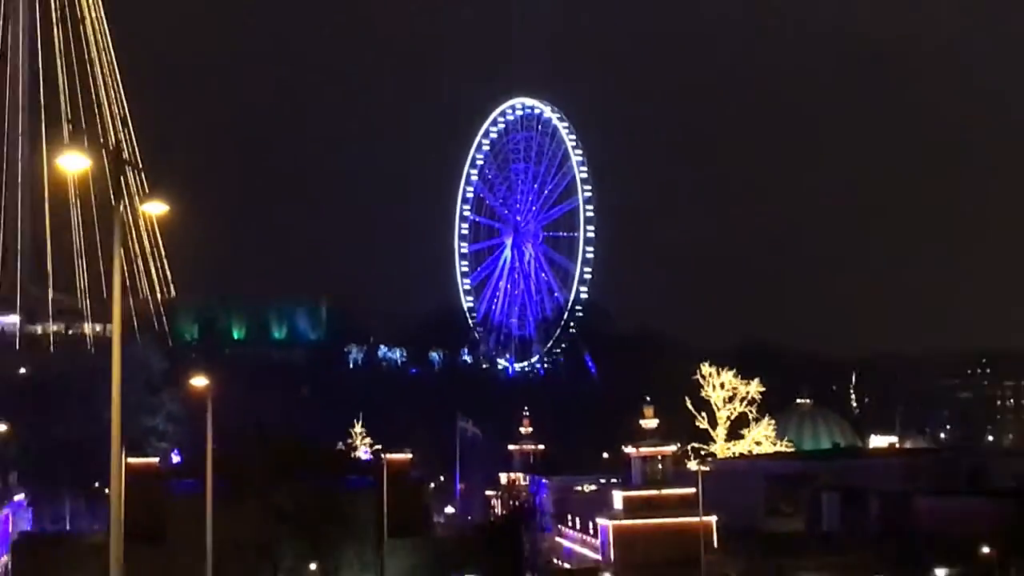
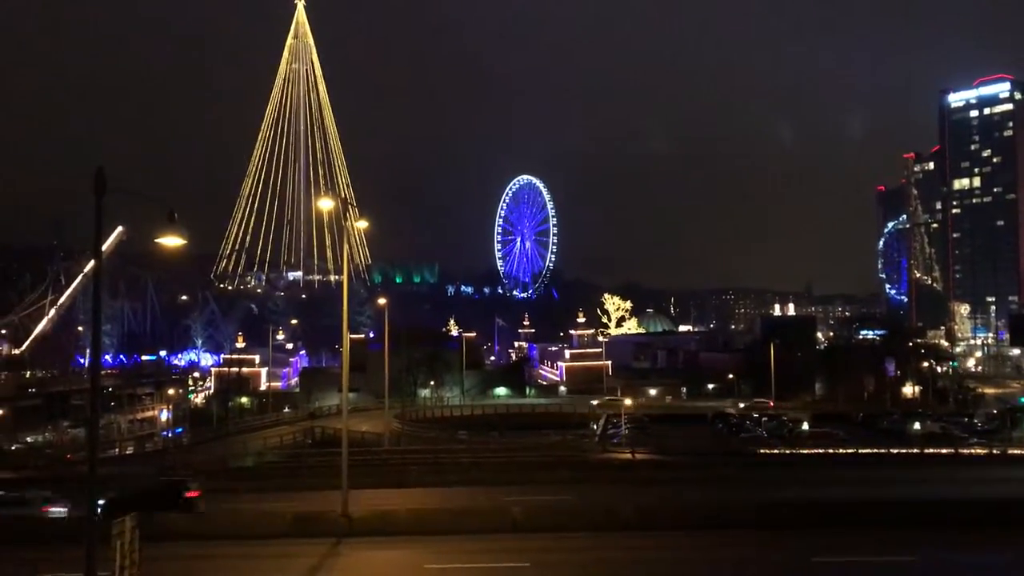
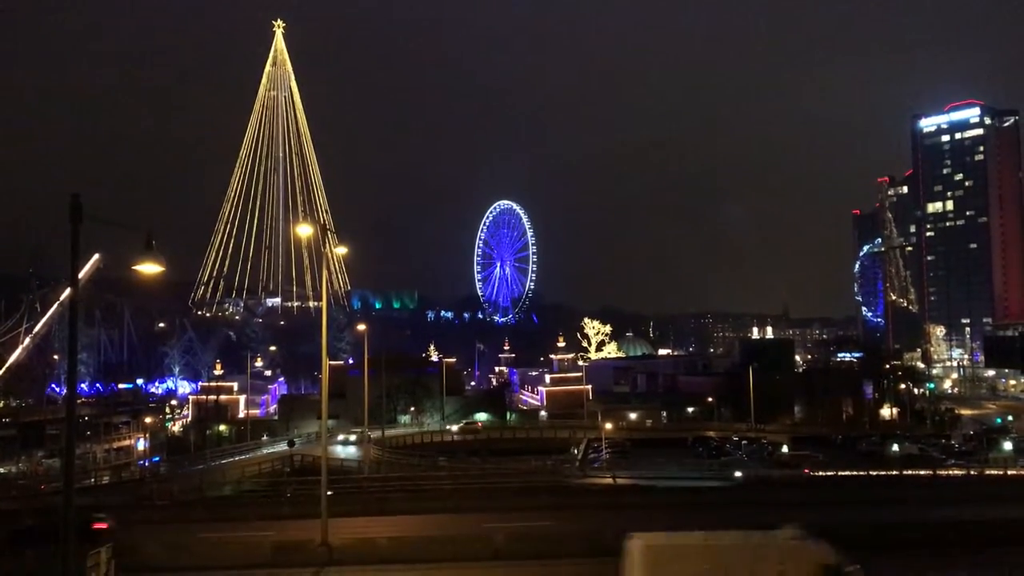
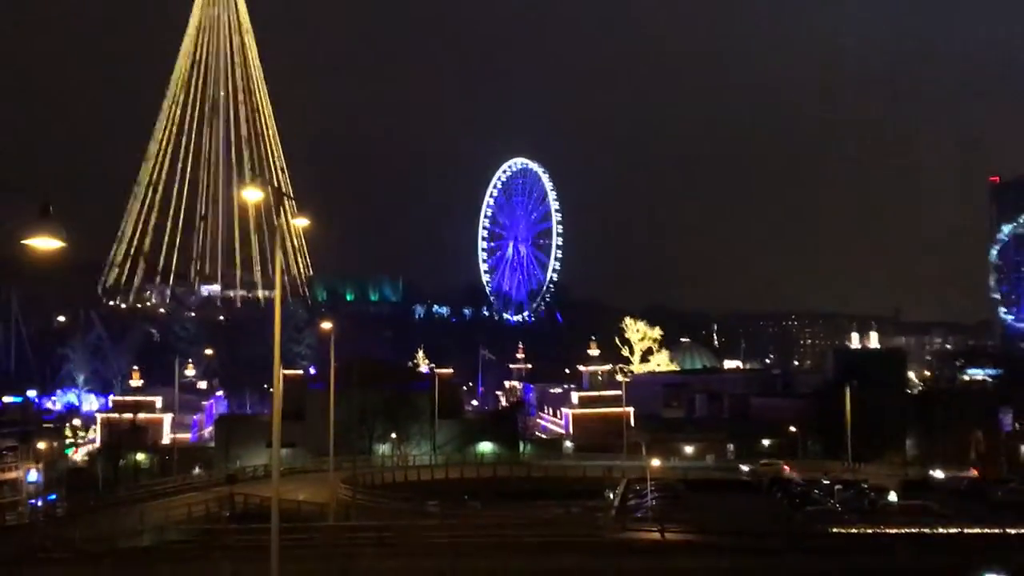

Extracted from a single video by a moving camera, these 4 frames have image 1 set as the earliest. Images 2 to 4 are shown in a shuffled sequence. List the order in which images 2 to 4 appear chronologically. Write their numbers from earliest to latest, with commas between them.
4, 2, 3
